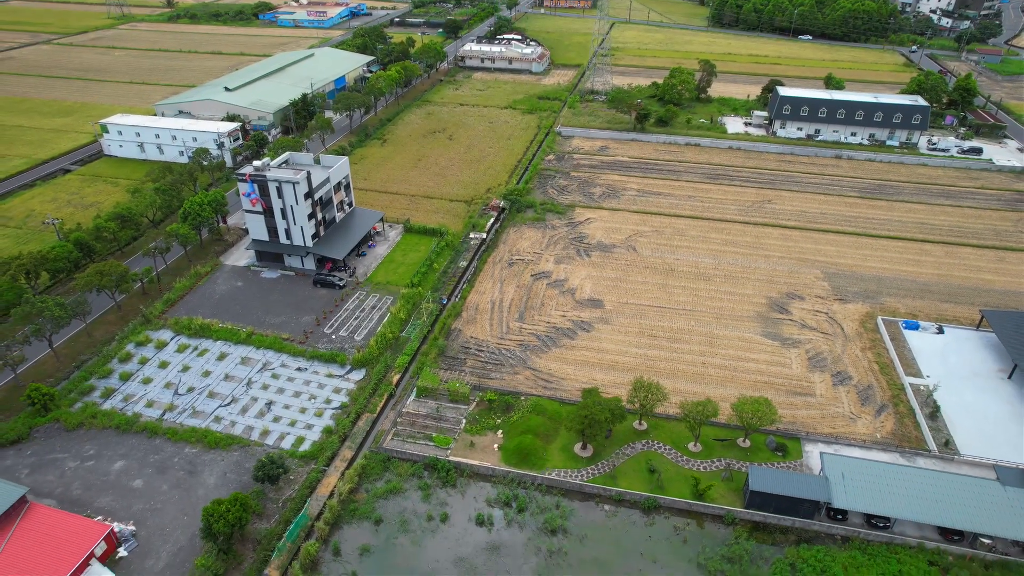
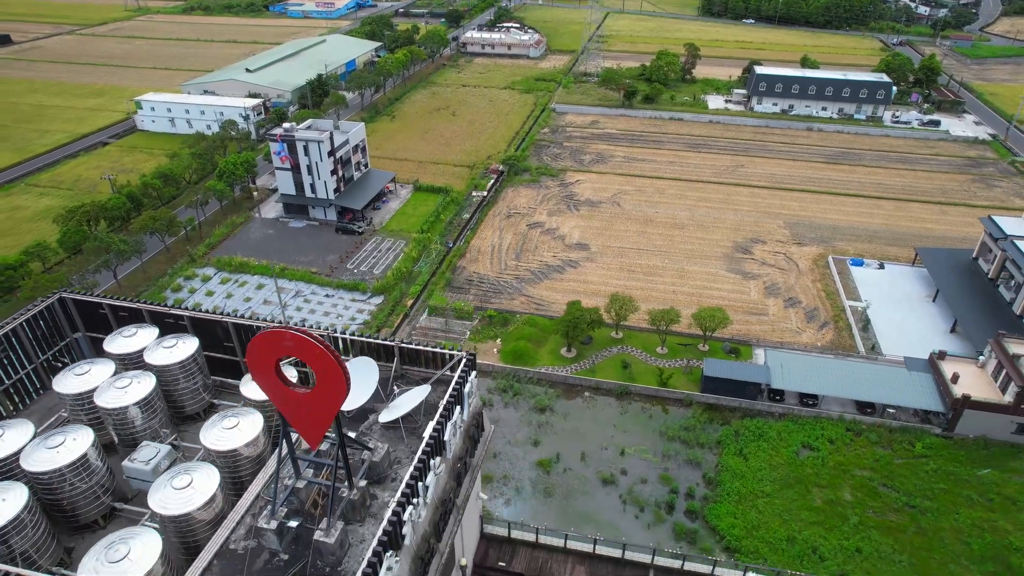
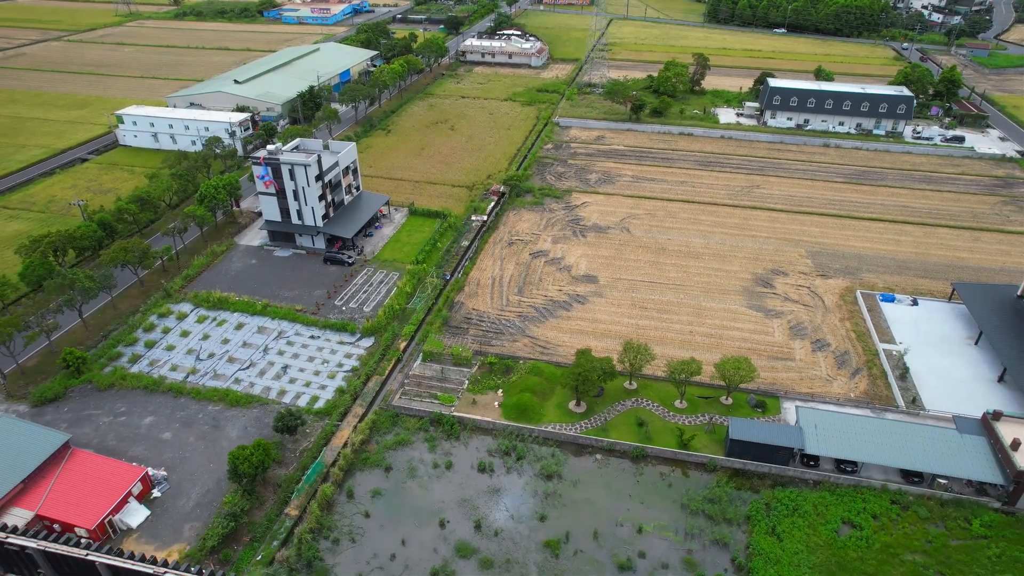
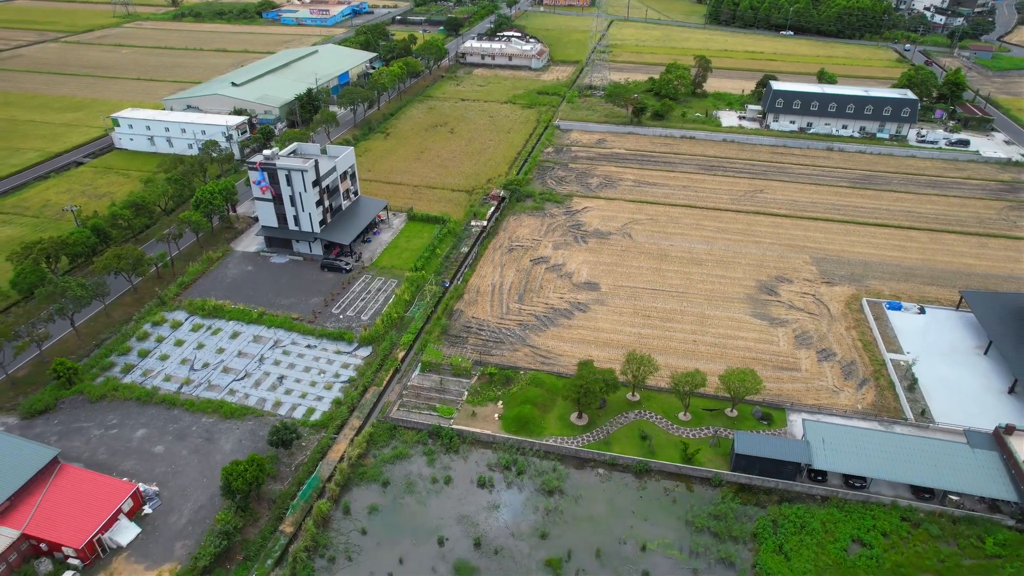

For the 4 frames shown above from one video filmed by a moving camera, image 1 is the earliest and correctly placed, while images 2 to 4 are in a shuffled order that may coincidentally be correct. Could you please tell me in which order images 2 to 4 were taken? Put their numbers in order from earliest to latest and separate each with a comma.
4, 3, 2
